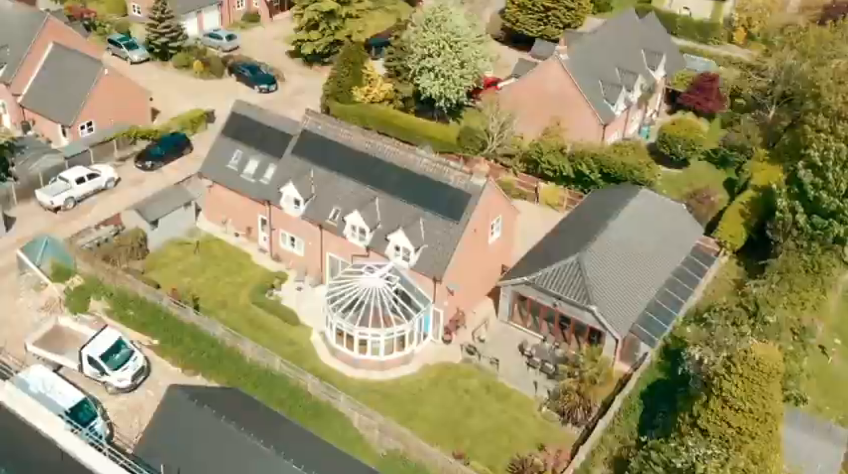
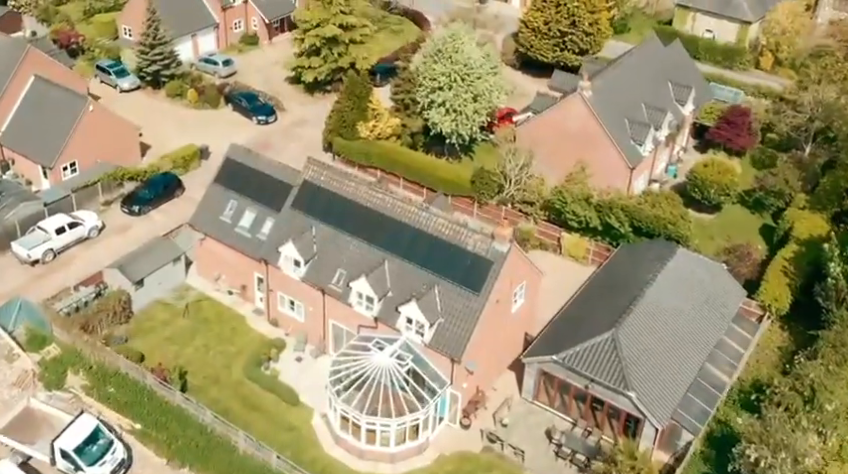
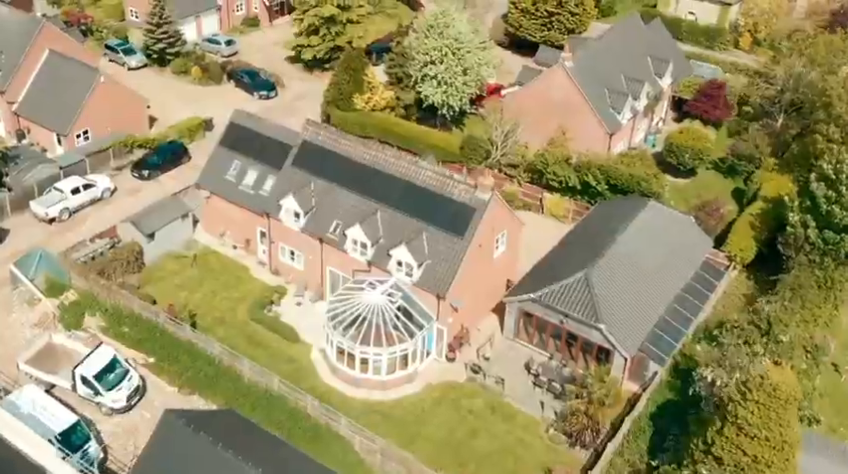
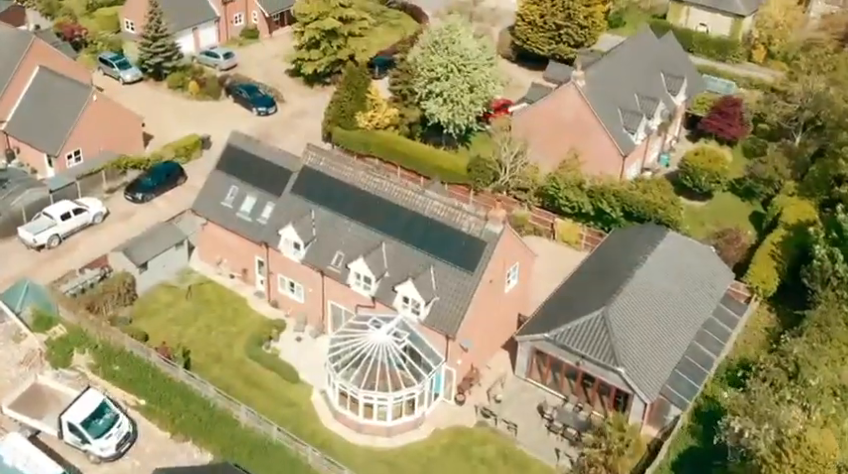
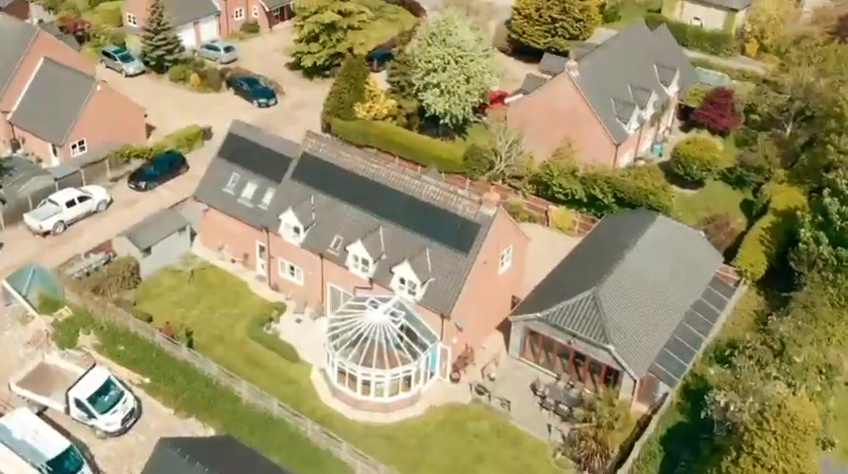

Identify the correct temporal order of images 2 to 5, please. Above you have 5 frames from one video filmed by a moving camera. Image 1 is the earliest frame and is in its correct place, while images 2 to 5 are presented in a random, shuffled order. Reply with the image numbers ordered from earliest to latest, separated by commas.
3, 5, 4, 2
